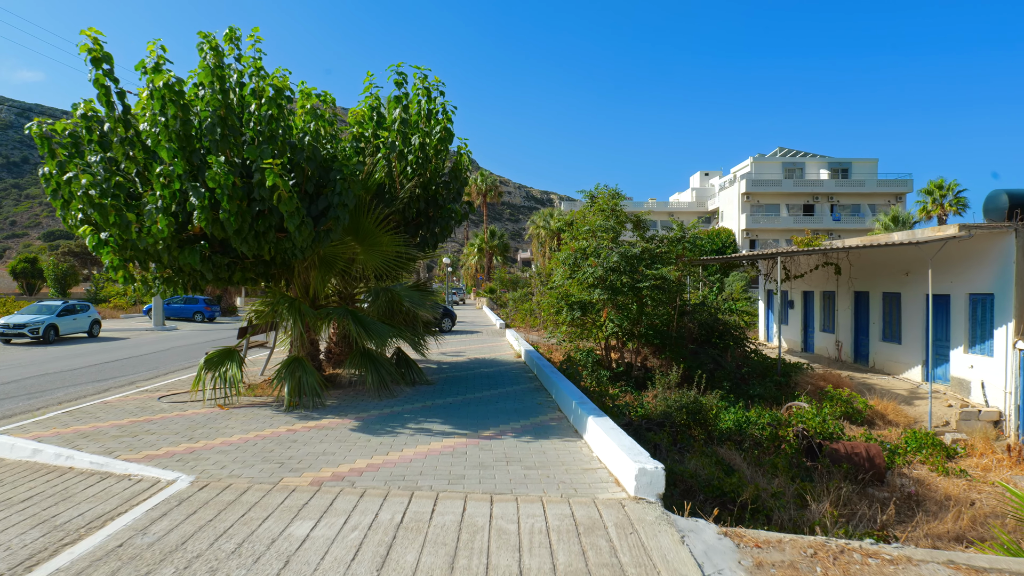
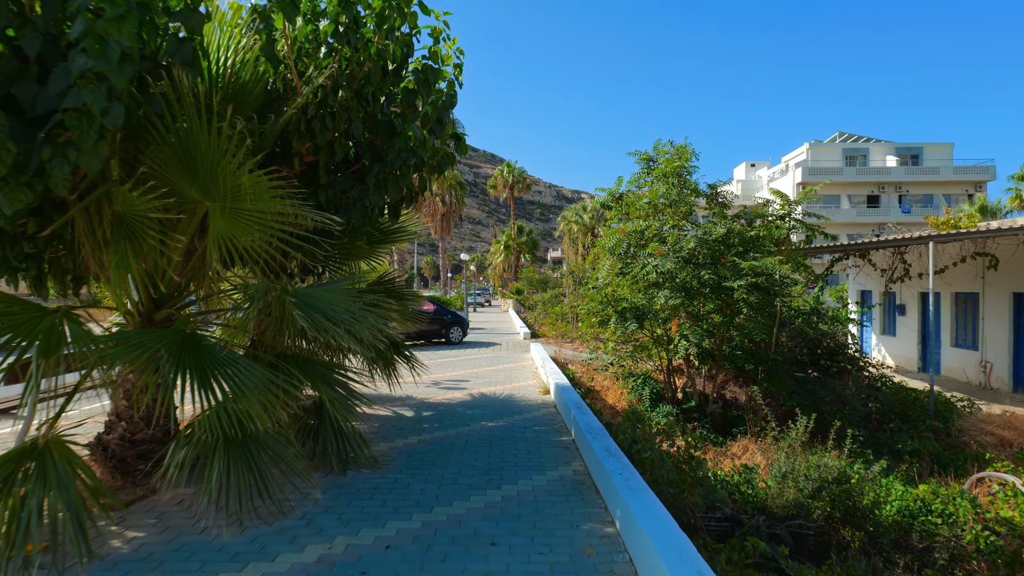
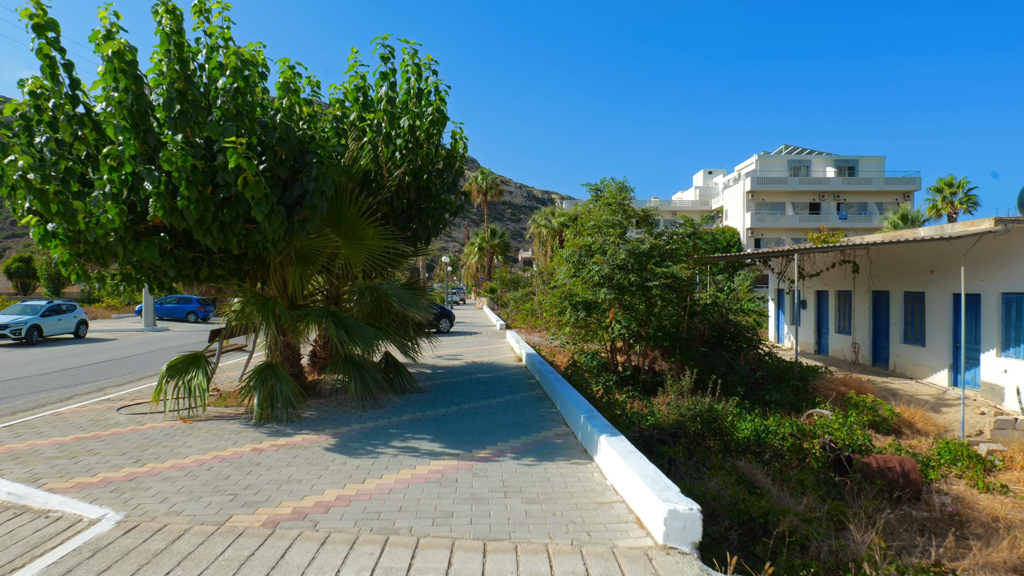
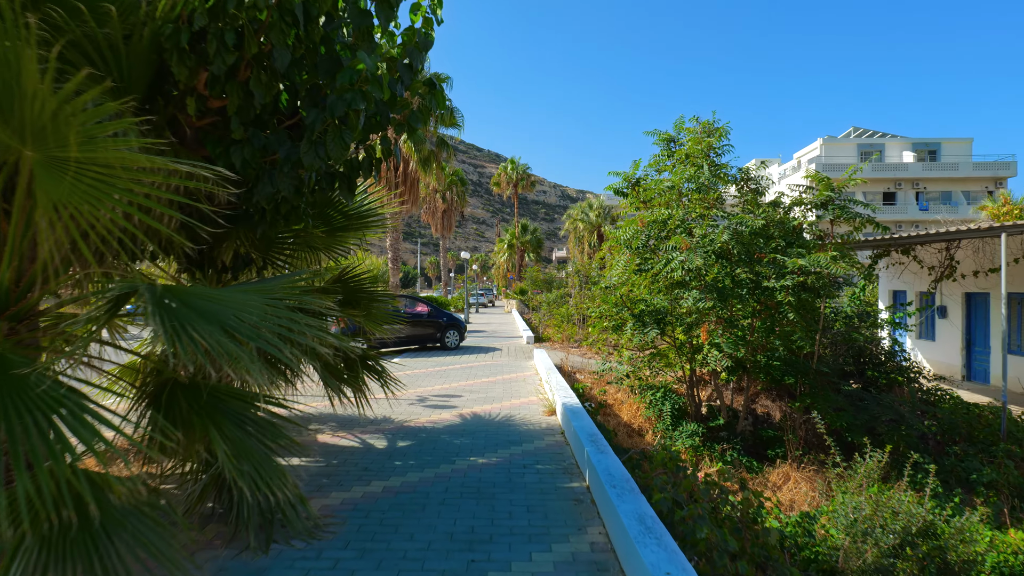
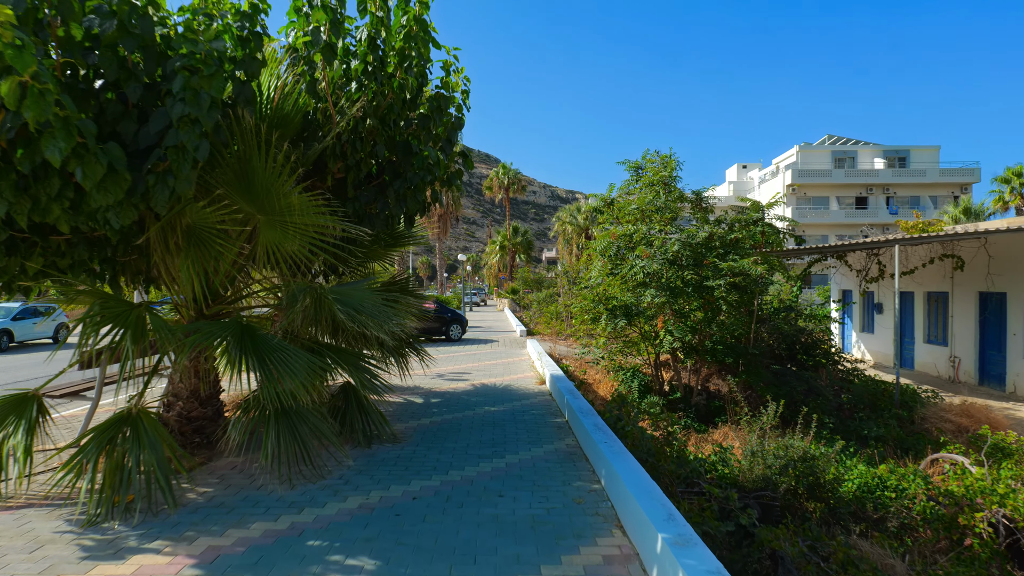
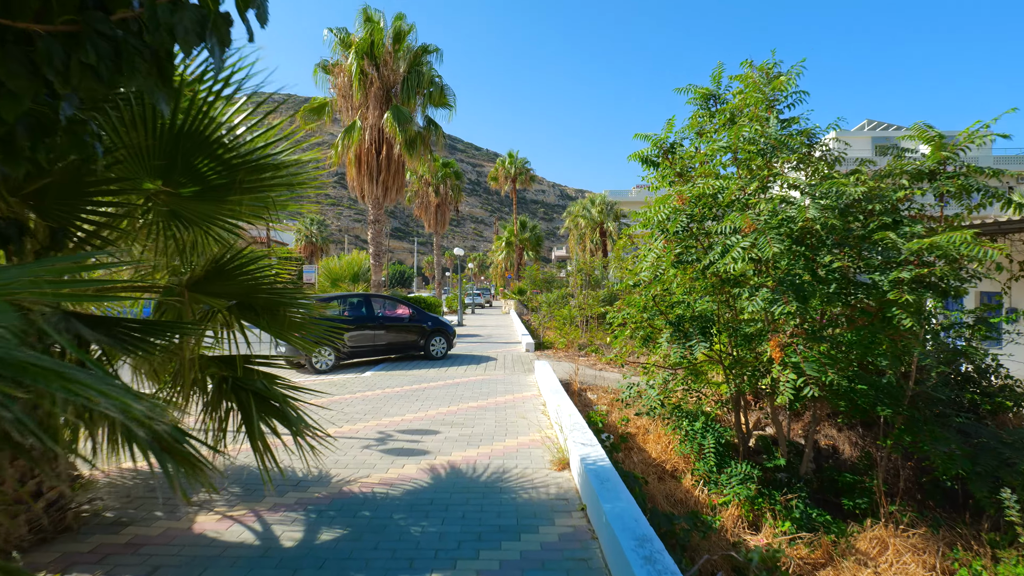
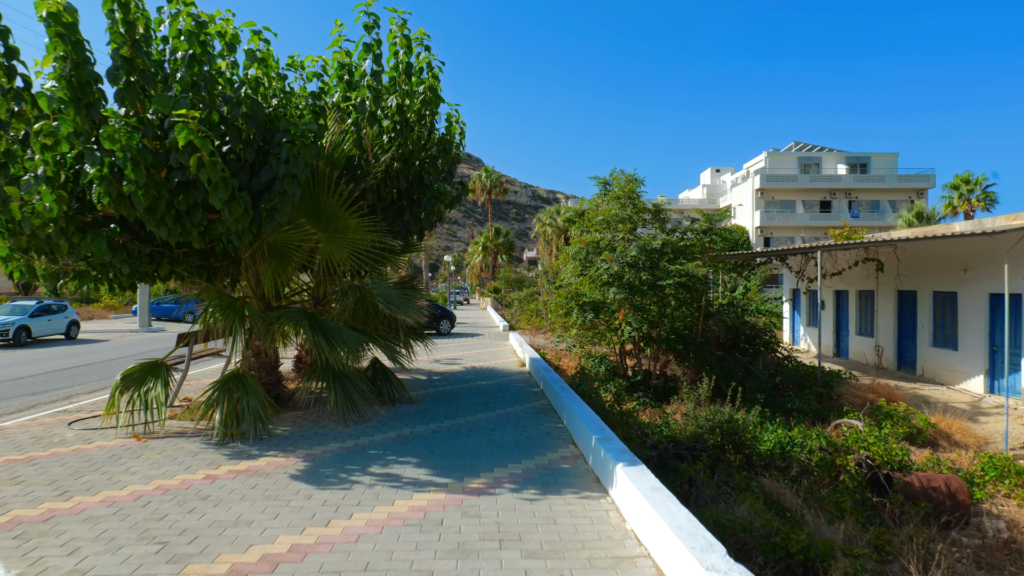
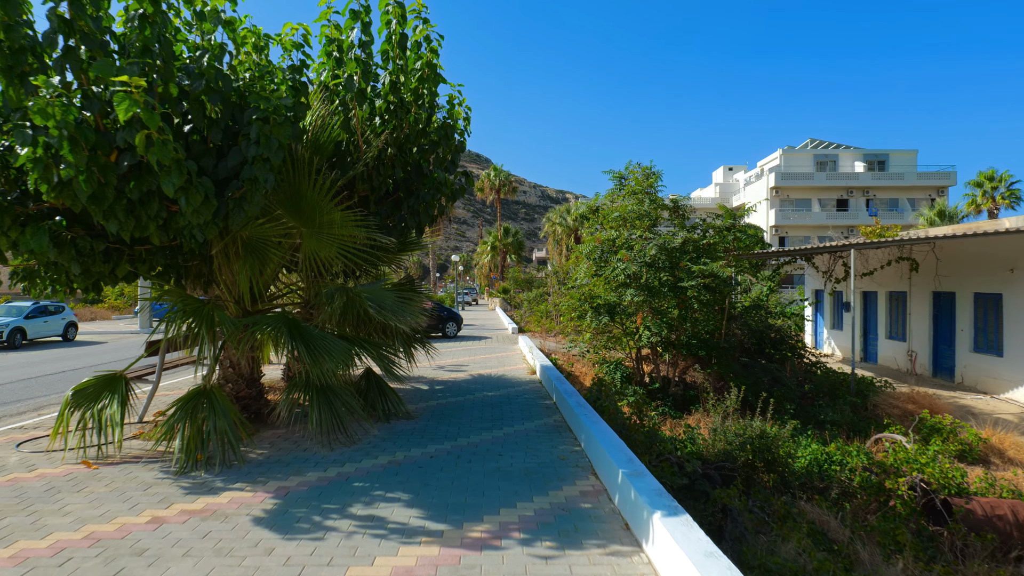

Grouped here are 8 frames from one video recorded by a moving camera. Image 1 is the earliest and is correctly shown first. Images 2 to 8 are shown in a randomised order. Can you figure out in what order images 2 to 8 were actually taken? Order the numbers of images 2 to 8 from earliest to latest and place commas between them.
3, 7, 8, 5, 2, 4, 6
